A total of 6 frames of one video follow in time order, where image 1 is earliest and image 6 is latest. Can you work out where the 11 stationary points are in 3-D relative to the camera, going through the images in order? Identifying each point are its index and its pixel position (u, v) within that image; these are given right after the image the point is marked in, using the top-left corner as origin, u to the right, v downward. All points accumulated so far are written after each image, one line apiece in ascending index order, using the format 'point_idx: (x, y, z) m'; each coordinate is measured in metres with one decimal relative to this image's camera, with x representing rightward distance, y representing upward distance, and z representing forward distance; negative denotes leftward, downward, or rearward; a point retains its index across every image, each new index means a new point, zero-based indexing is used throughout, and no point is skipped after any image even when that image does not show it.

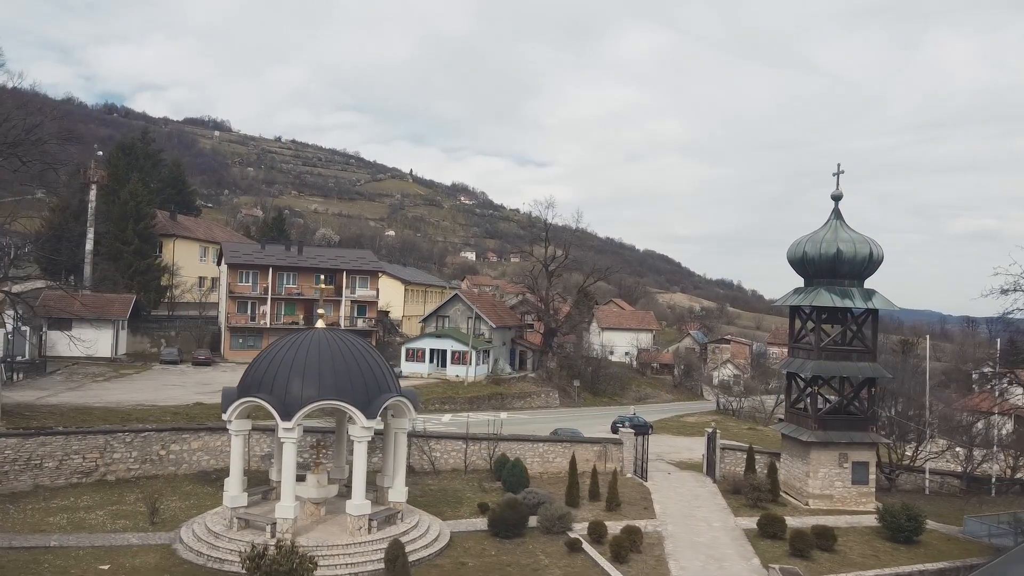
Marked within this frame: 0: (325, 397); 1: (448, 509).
0: (-3.9, -2.2, +14.5) m
1: (-1.7, -5.7, +18.1) m
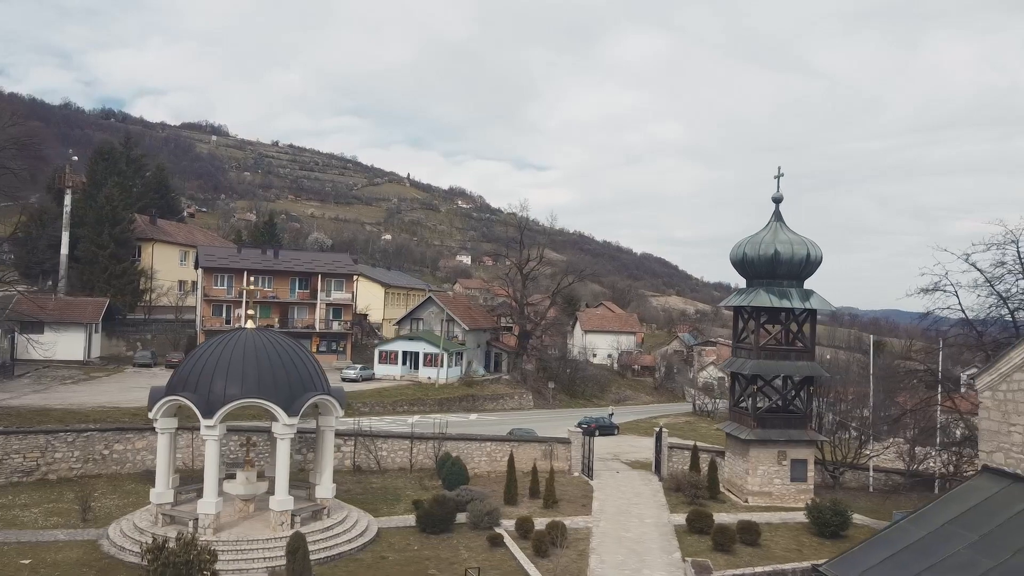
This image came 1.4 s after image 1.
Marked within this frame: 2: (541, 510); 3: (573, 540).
0: (-5.6, -2.3, +14.8) m
1: (-3.4, -5.7, +18.4) m
2: (+0.8, -6.2, +19.5) m
3: (+1.5, -6.1, +17.0) m
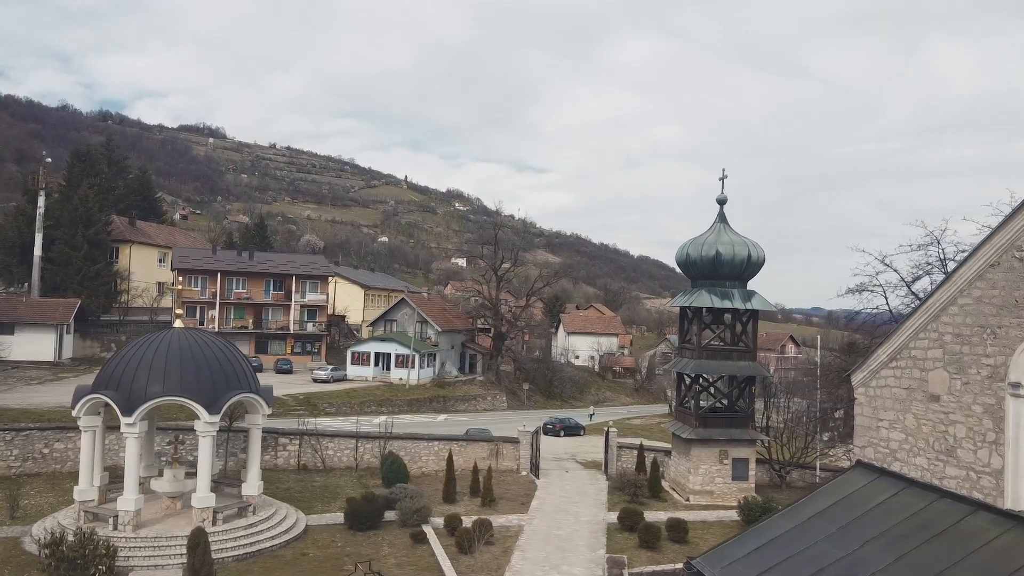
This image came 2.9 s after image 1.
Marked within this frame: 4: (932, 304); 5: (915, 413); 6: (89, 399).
0: (-7.3, -2.3, +15.0) m
1: (-5.2, -5.7, +18.6) m
2: (-1.0, -6.2, +19.7) m
3: (-0.3, -6.1, +17.2) m
4: (+5.4, -0.2, +9.1) m
5: (+5.4, -1.7, +9.4) m
6: (-9.0, -2.4, +15.1) m
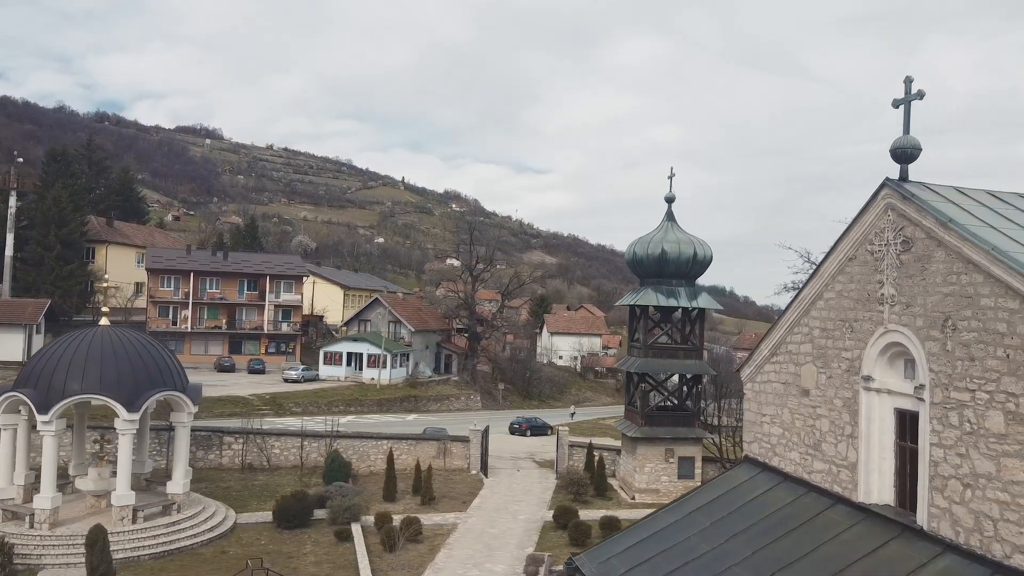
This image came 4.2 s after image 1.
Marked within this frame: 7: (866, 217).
0: (-9.0, -2.2, +15.0) m
1: (-6.9, -5.7, +18.6) m
2: (-2.7, -6.1, +19.7) m
3: (-2.0, -6.1, +17.2) m
4: (+3.8, -0.1, +9.1) m
5: (+3.7, -1.6, +9.4) m
6: (-10.7, -2.3, +15.0) m
7: (+4.0, +0.8, +8.0) m
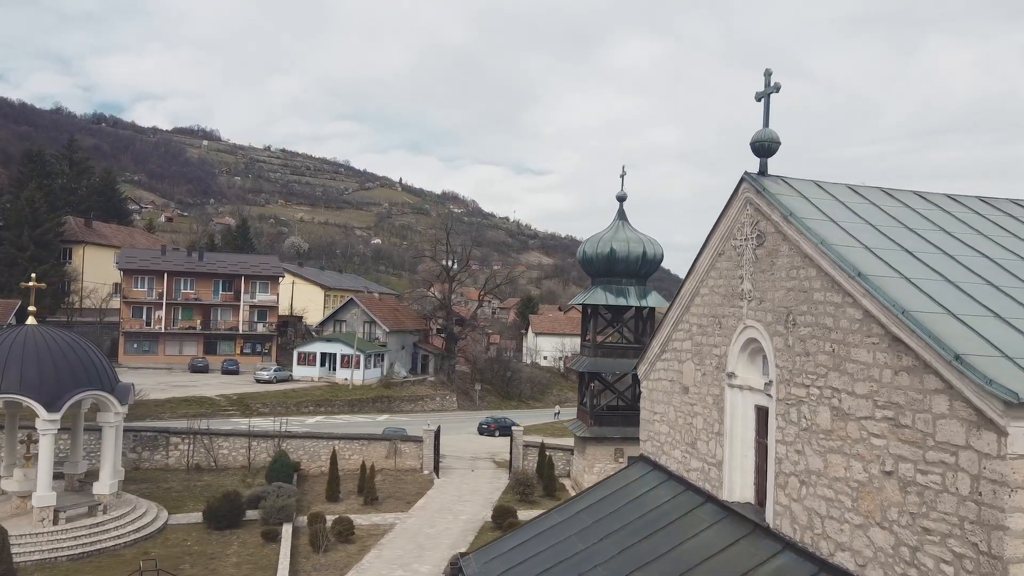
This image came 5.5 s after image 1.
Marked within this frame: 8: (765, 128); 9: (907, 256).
0: (-10.6, -2.2, +14.8) m
1: (-8.5, -5.7, +18.4) m
2: (-4.3, -6.1, +19.5) m
3: (-3.6, -6.1, +17.1) m
4: (+2.2, -0.1, +9.0) m
5: (+2.2, -1.6, +9.3) m
6: (-12.3, -2.3, +14.9) m
7: (+2.5, +0.9, +7.9) m
8: (+2.7, +1.7, +7.6) m
9: (+3.4, +0.3, +6.1) m
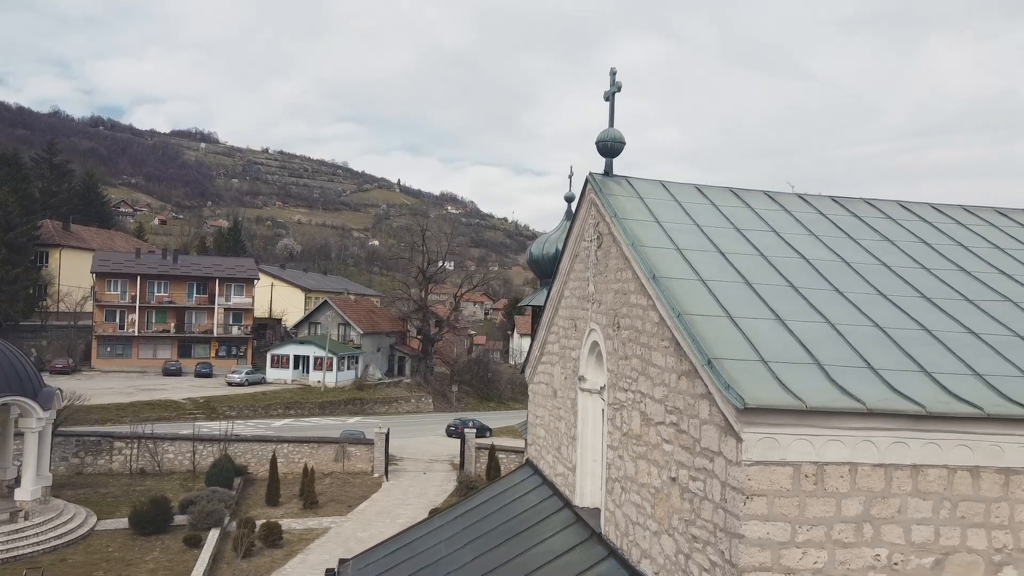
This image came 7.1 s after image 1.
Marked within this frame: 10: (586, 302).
0: (-12.3, -2.3, +14.7) m
1: (-10.1, -5.8, +18.3) m
2: (-6.0, -6.2, +19.4) m
3: (-5.2, -6.1, +17.0) m
4: (+0.5, -0.1, +8.9) m
5: (+0.5, -1.6, +9.2) m
6: (-14.0, -2.4, +14.7) m
7: (+0.8, +0.8, +7.8) m
8: (+1.1, +1.7, +7.5) m
9: (+1.8, +0.3, +6.0) m
10: (+0.8, -0.2, +7.6) m
